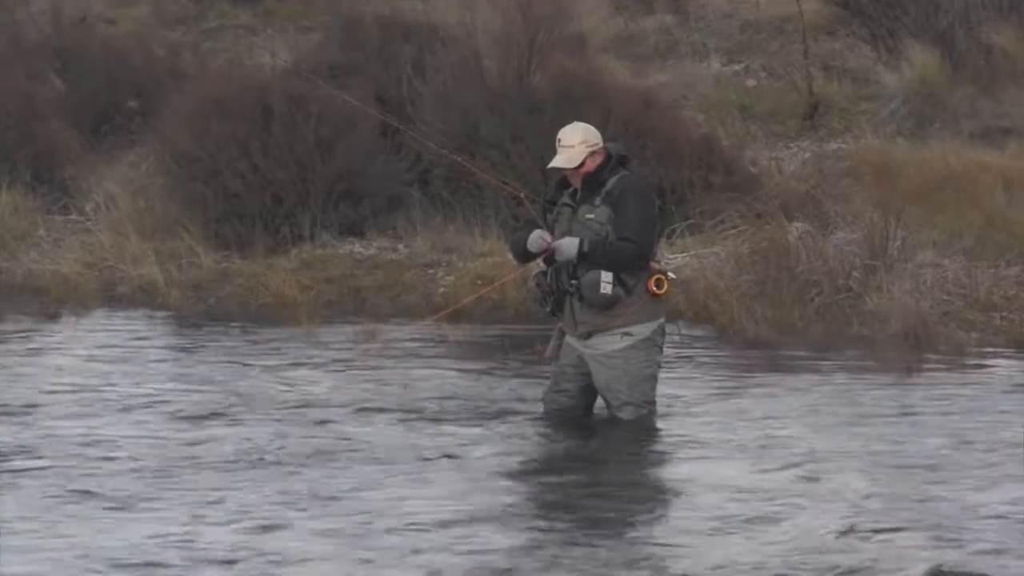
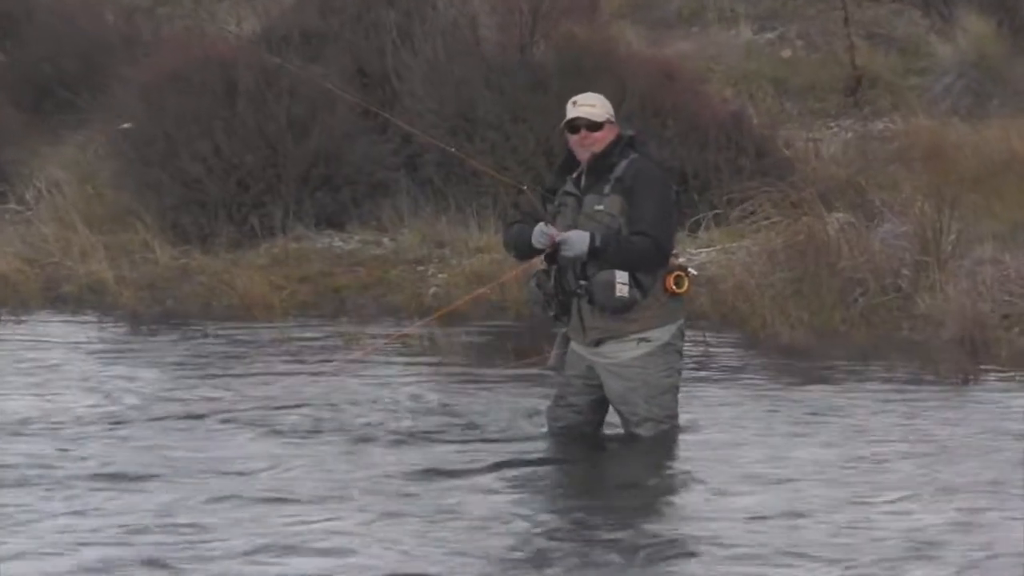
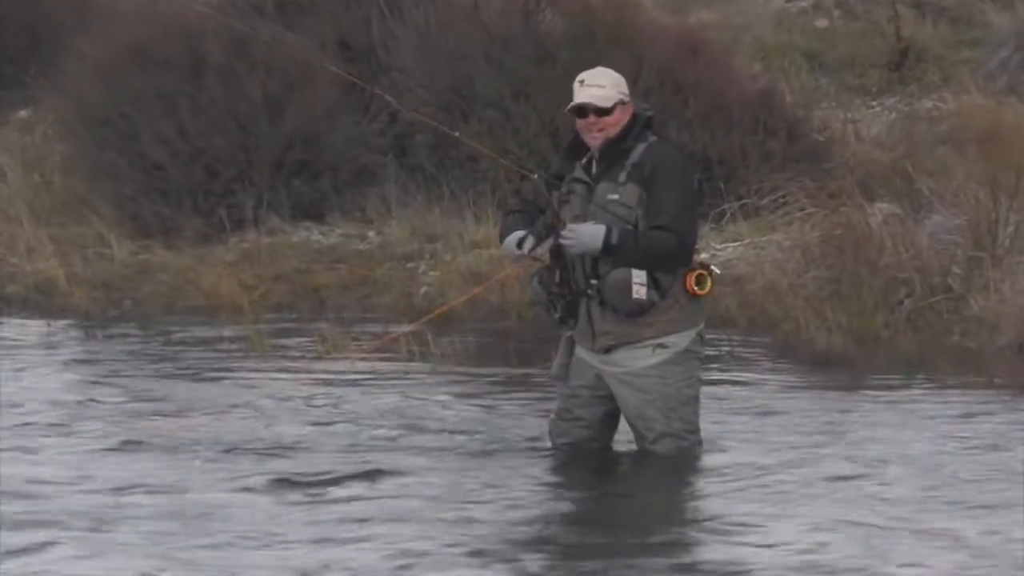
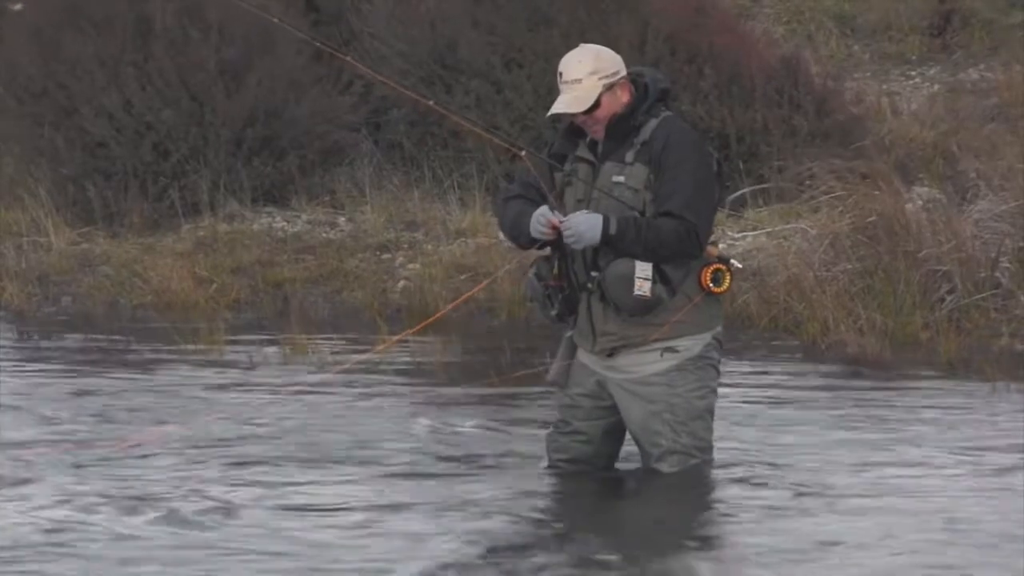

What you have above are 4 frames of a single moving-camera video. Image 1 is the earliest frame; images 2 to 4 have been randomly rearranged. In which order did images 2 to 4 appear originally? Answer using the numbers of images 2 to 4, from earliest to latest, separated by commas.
2, 3, 4
